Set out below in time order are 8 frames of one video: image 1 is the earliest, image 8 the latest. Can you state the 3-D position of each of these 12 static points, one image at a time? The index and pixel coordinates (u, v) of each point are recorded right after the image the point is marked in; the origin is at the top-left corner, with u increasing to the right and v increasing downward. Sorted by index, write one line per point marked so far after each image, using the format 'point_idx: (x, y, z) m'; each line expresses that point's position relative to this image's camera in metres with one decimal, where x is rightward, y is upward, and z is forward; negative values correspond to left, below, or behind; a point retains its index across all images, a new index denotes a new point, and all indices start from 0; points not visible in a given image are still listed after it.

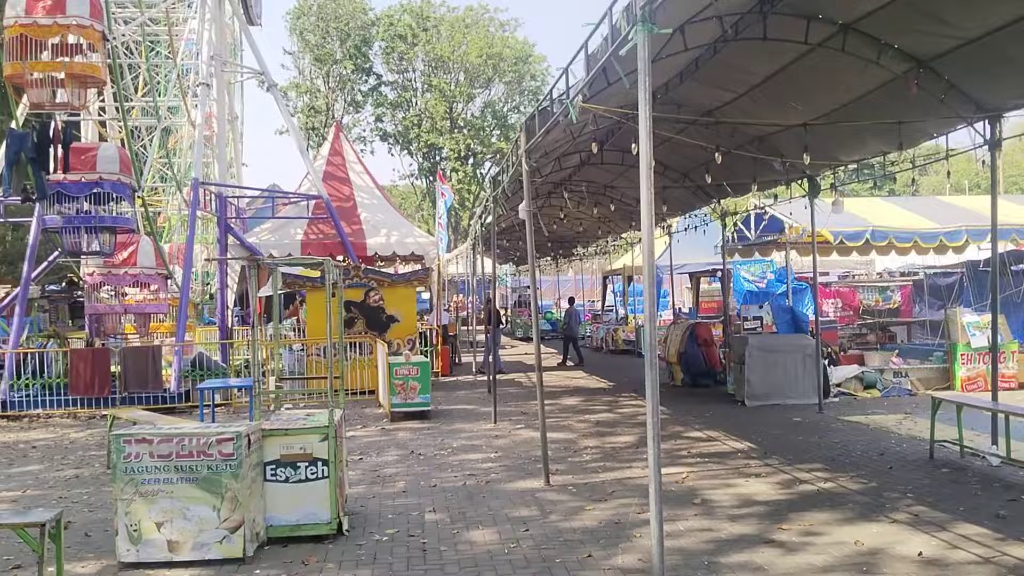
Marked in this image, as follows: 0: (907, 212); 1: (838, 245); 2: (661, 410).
0: (+6.2, +1.2, +15.0) m
1: (+4.7, +0.6, +13.9) m
2: (+2.0, -1.6, +12.6) m
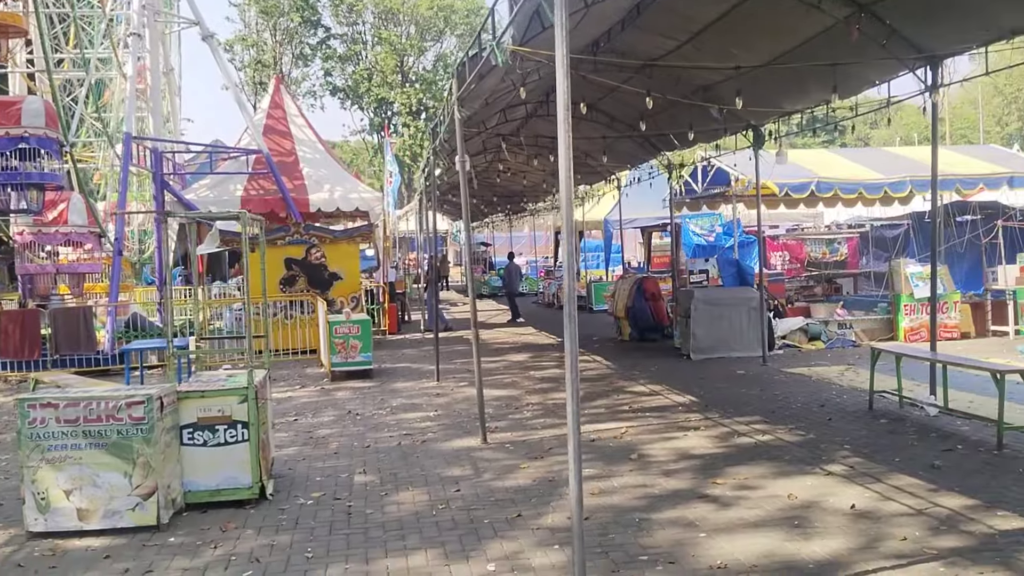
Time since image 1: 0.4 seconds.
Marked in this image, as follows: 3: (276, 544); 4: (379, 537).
0: (+5.3, +1.9, +14.9) m
1: (+3.9, +1.3, +13.8) m
2: (+1.2, -1.0, +12.5) m
3: (-1.3, -1.4, +5.3) m
4: (-0.7, -1.4, +5.3) m
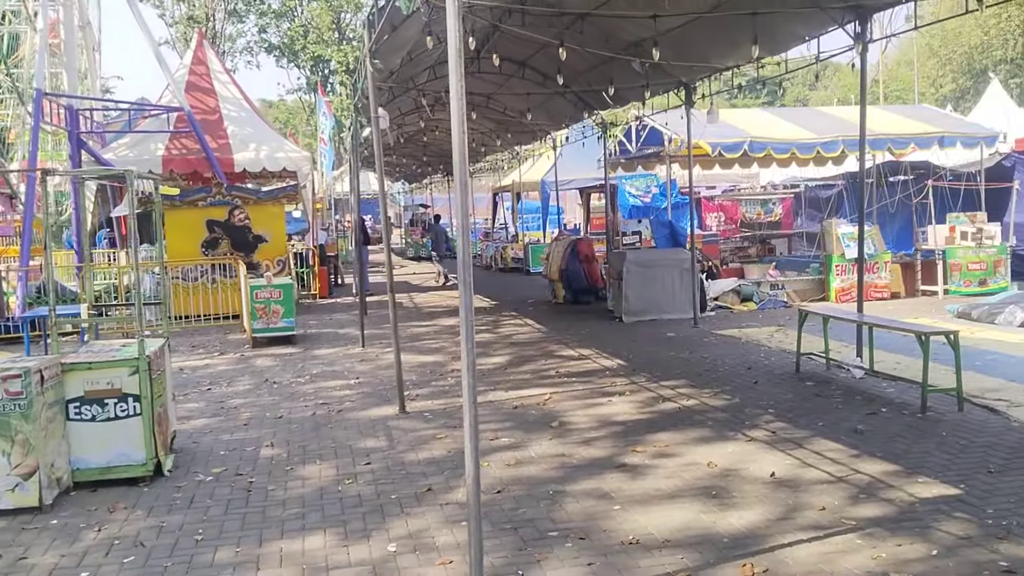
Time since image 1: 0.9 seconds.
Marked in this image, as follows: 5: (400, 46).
0: (+4.2, +2.6, +14.8) m
1: (+2.9, +1.9, +13.6) m
2: (+0.3, -0.5, +12.3) m
3: (-1.8, -1.2, +5.0) m
4: (-1.2, -1.2, +5.0) m
5: (-1.1, +2.4, +9.5) m
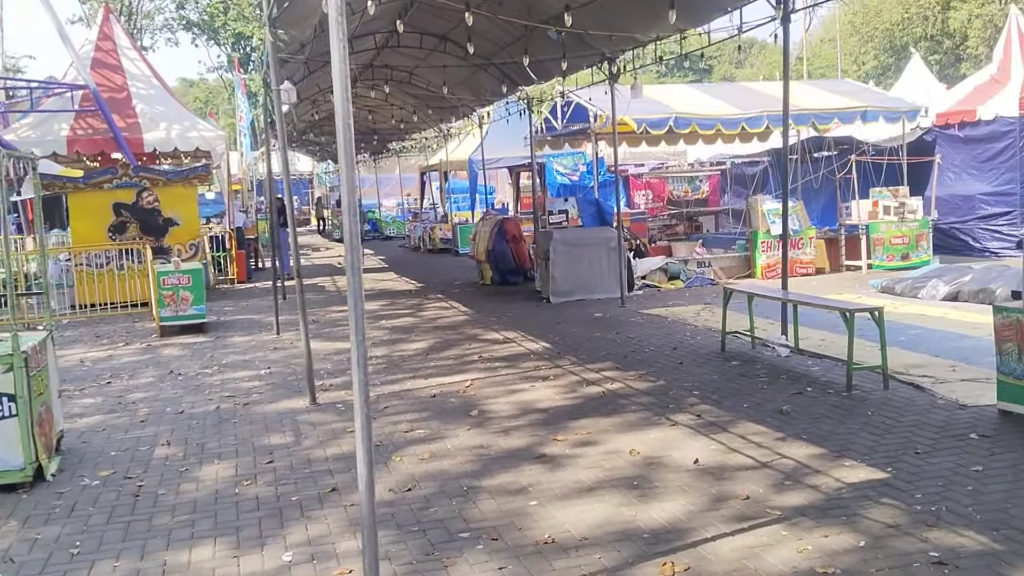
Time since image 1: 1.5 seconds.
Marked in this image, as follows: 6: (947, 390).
0: (+3.0, +2.9, +14.7) m
1: (+1.8, +2.2, +13.4) m
2: (-0.6, -0.3, +11.9) m
3: (-2.2, -1.2, +4.5) m
4: (-1.7, -1.1, +4.6) m
5: (-1.9, +2.5, +9.0) m
6: (+2.9, -0.7, +6.4) m
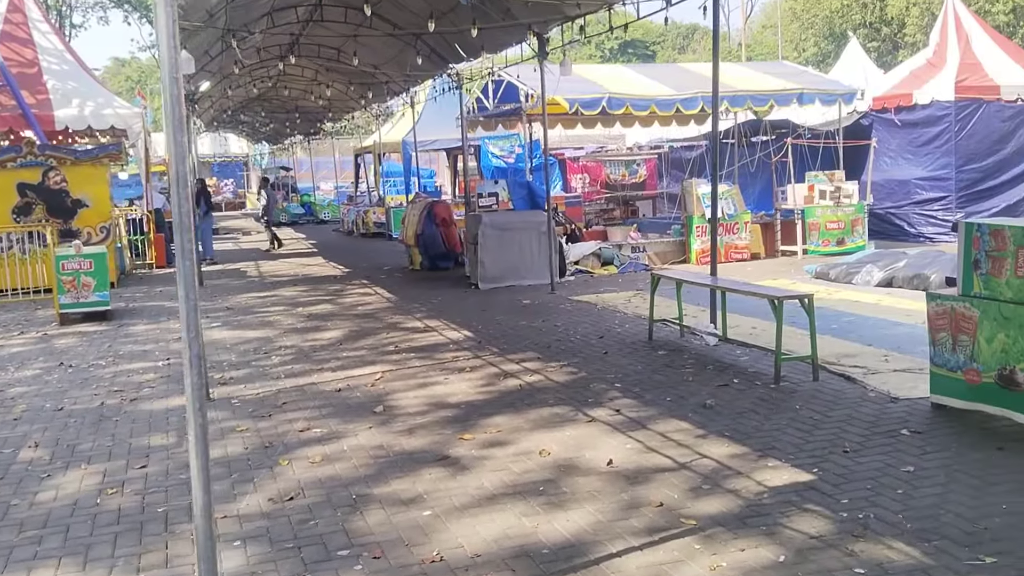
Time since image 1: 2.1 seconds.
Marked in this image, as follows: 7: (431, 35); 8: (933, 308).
0: (+2.0, +3.1, +14.3) m
1: (+0.8, +2.4, +13.0) m
2: (-1.5, -0.1, +11.4) m
3: (-2.7, -1.1, +3.9) m
4: (-2.1, -1.1, +4.1) m
5: (-2.7, +2.6, +8.4) m
6: (+2.3, -0.6, +6.1) m
7: (-1.1, +3.5, +13.3) m
8: (+2.4, -0.1, +5.4) m
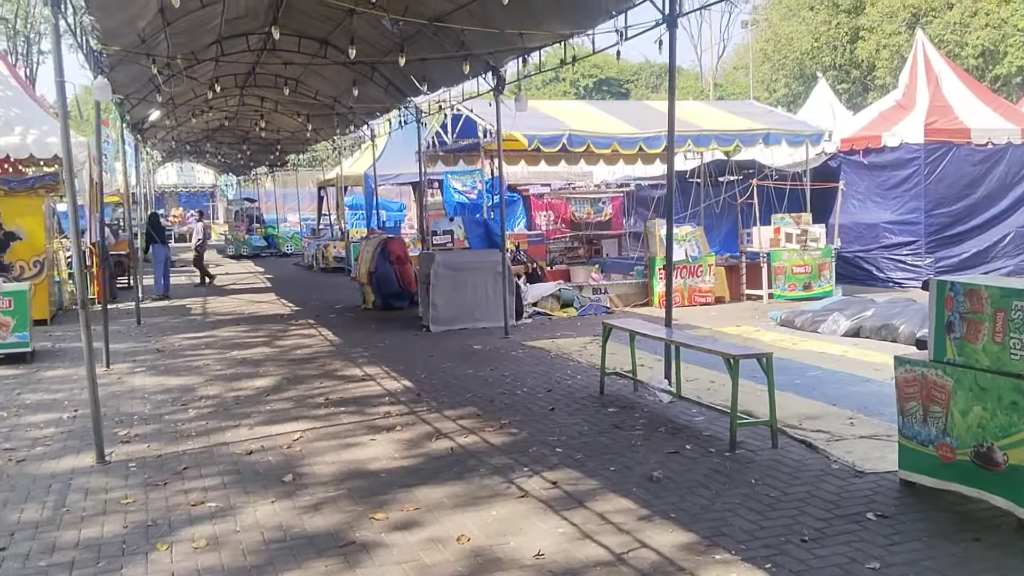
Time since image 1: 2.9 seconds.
0: (+1.4, +2.5, +13.9) m
1: (+0.3, +1.8, +12.5) m
2: (-2.1, -0.6, +10.8) m
3: (-3.1, -1.3, +3.2) m
4: (-2.5, -1.3, +3.4) m
5: (-3.1, +2.3, +7.8) m
6: (+1.9, -0.9, +5.6) m
7: (-1.7, +3.0, +12.8) m
8: (+2.0, -0.4, +4.9) m
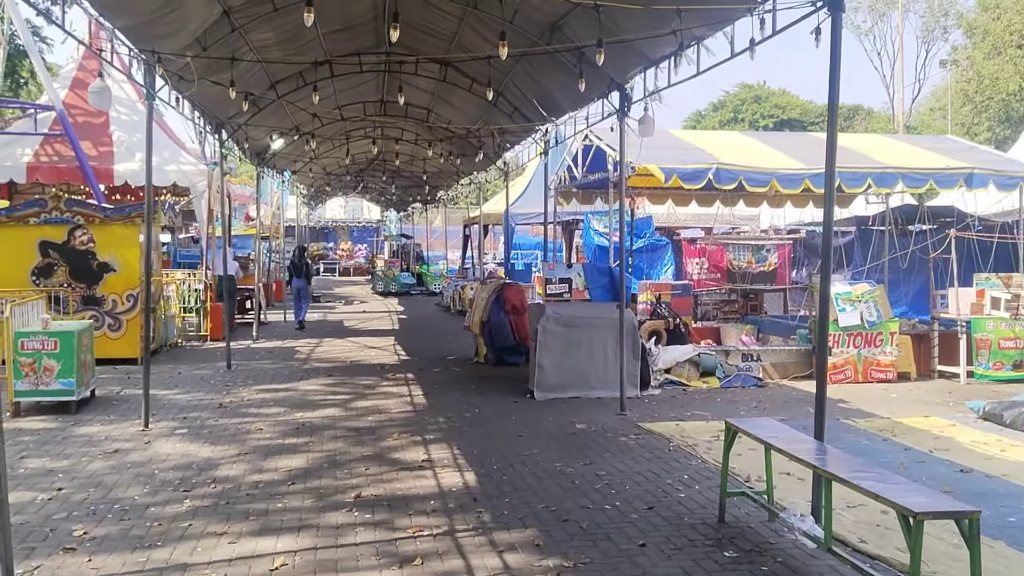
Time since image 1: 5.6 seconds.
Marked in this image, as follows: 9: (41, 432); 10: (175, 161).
0: (+3.2, +1.7, +11.7) m
1: (+1.8, +1.1, +10.5) m
2: (-0.9, -1.1, +9.1) m
3: (-3.3, -1.5, +1.9) m
4: (-2.7, -1.5, +1.9) m
5: (-2.3, +1.9, +6.5) m
6: (+2.0, -1.4, +3.3) m
7: (0.0, +2.3, +11.2) m
8: (+2.0, -0.8, +2.6) m
9: (-3.8, -1.2, +7.8) m
10: (-5.2, +2.0, +14.9) m
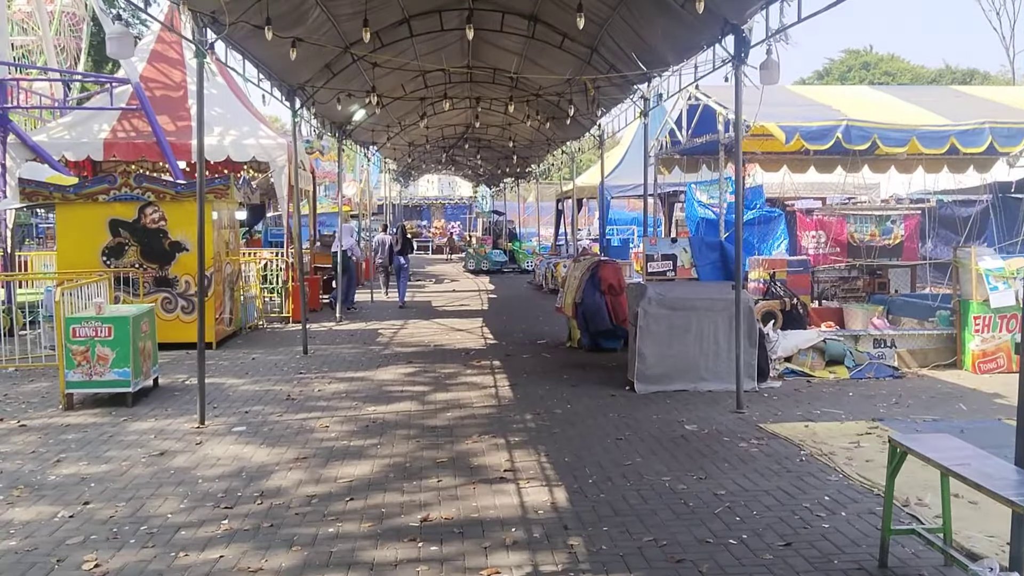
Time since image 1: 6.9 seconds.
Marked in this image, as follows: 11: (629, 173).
0: (+4.2, +1.9, +10.2) m
1: (+2.7, +1.3, +9.2) m
2: (-0.1, -0.9, +8.1) m
3: (-3.2, -1.5, +1.2) m
4: (-2.6, -1.5, +1.1) m
5: (-1.8, +2.0, +5.6) m
6: (+2.3, -1.3, +2.1) m
7: (+1.0, +2.6, +10.0) m
8: (+2.2, -0.8, +1.4) m
9: (-3.1, -1.0, +7.1) m
10: (-3.8, +2.3, +14.3) m
11: (+2.4, +2.3, +19.3) m
